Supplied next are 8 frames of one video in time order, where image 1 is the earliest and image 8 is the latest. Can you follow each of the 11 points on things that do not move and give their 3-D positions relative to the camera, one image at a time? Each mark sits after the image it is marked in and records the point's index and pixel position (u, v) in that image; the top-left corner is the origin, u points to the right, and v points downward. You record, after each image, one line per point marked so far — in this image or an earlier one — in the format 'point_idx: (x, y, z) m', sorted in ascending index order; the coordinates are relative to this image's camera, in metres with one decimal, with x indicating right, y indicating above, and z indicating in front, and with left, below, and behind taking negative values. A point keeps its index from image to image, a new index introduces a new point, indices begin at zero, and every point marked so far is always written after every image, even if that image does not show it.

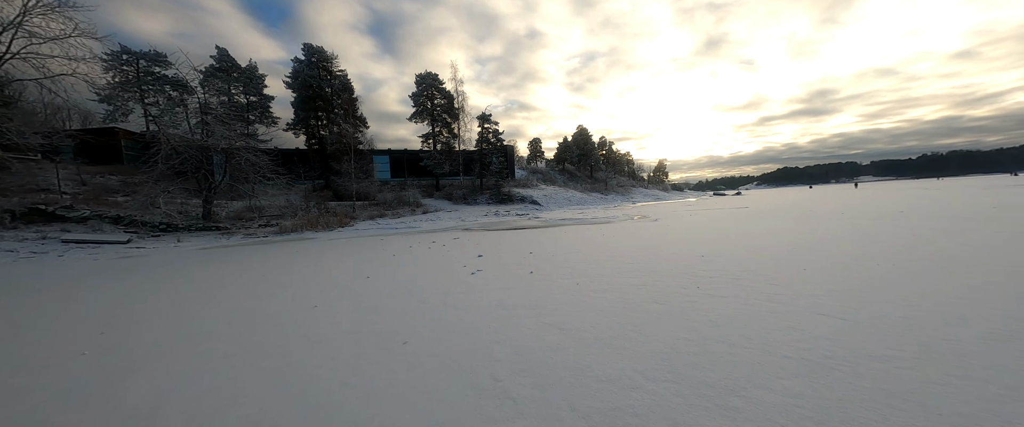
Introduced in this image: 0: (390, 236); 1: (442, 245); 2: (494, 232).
0: (-5.2, -1.0, +14.7) m
1: (-2.6, -1.2, +13.2) m
2: (-0.7, -0.8, +14.8) m
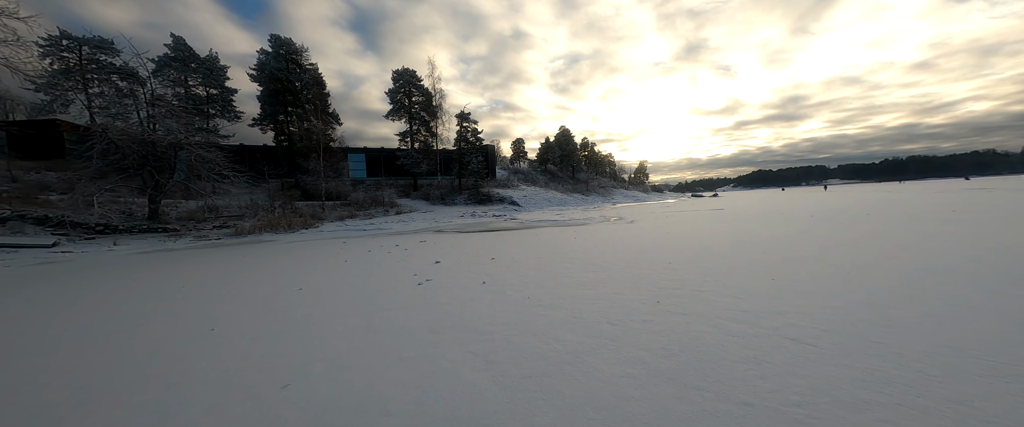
0: (-6.3, -1.0, +13.9) m
1: (-3.7, -1.2, +12.5) m
2: (-1.8, -0.8, +14.3) m
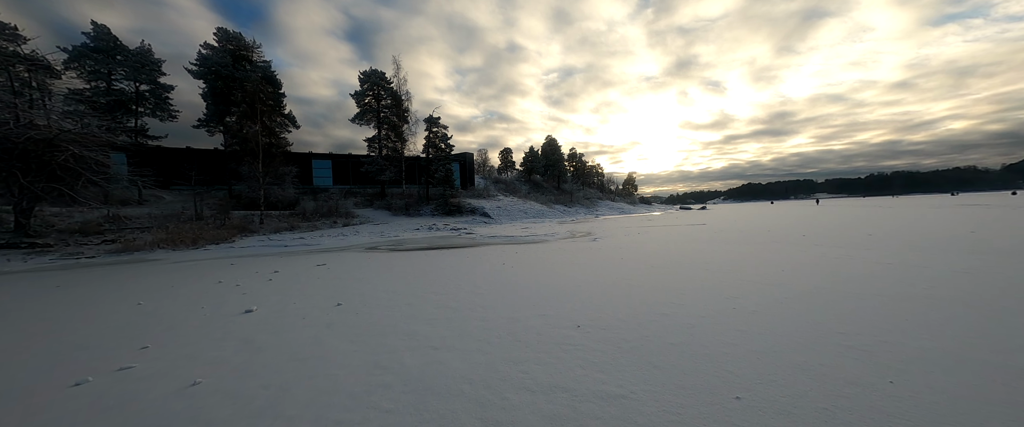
0: (-8.3, -1.4, +11.6) m
1: (-5.6, -1.7, +10.3) m
2: (-3.8, -1.4, +12.1) m
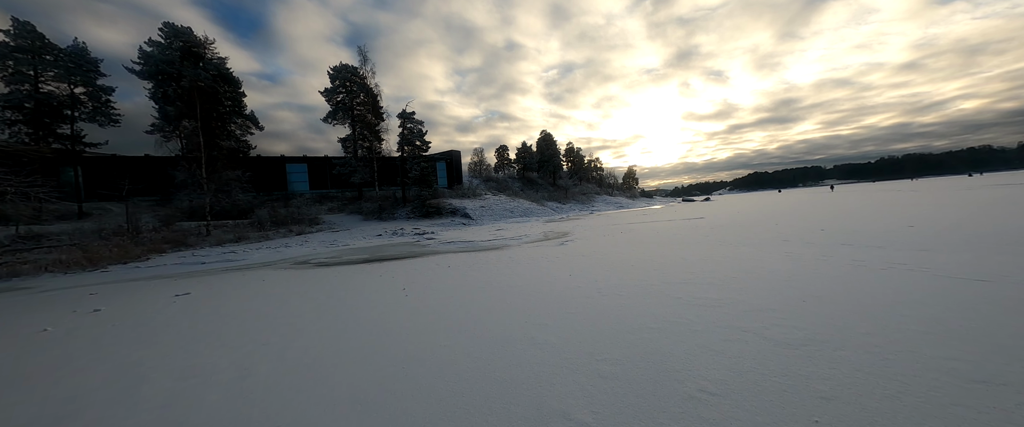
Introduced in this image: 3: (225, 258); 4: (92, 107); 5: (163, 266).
0: (-9.6, -1.8, +9.6) m
1: (-6.9, -1.9, +8.3) m
2: (-5.1, -1.5, +10.0) m
3: (-9.7, -1.5, +11.6) m
4: (-22.9, +5.8, +18.7) m
5: (-10.9, -1.6, +10.7) m
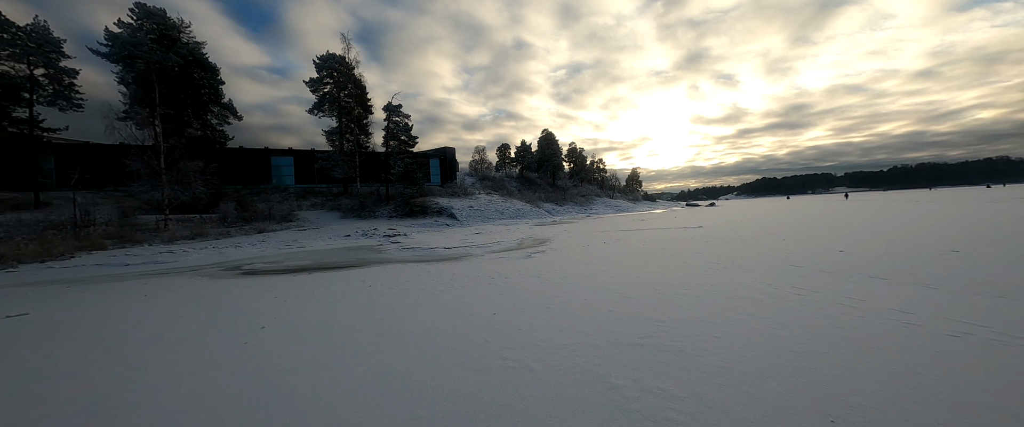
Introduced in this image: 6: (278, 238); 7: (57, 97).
0: (-10.5, -1.7, +8.4) m
1: (-7.9, -1.9, +6.9) m
2: (-6.0, -1.5, +8.7) m
3: (-10.6, -1.3, +10.3) m
4: (-23.5, +6.3, +17.6) m
5: (-11.9, -1.4, +9.4) m
6: (-9.3, -1.0, +13.6) m
7: (-23.4, +6.0, +17.7) m
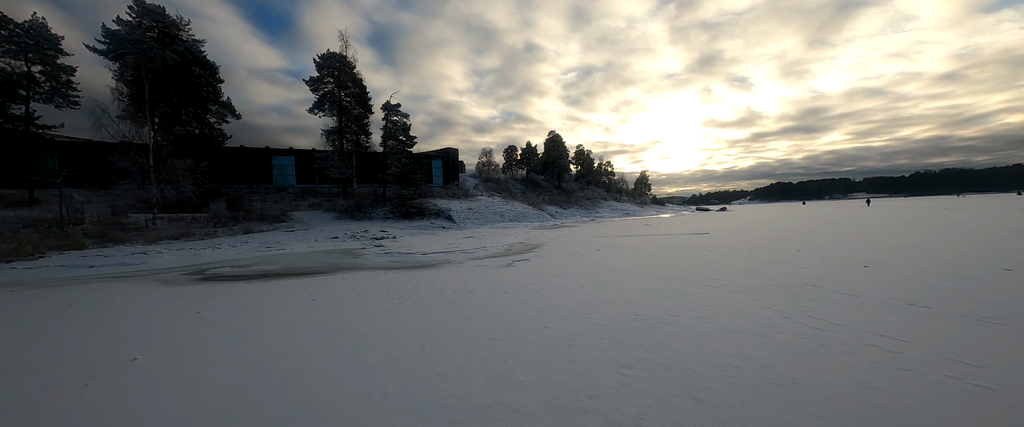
0: (-11.0, -1.6, +7.9) m
1: (-8.4, -1.9, +6.4) m
2: (-6.4, -1.5, +8.1) m
3: (-11.0, -1.3, +9.9) m
4: (-23.6, +6.4, +17.5) m
5: (-12.3, -1.4, +9.0) m
6: (-9.6, -1.0, +13.1) m
7: (-23.5, +6.1, +17.6) m
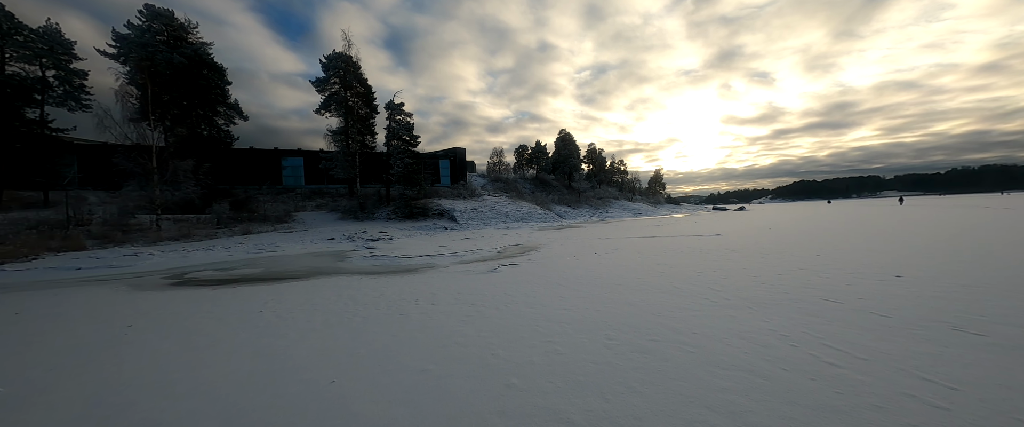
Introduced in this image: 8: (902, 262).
0: (-11.2, -1.7, +7.8) m
1: (-8.7, -1.9, +6.2) m
2: (-6.7, -1.6, +7.8) m
3: (-11.2, -1.3, +9.8) m
4: (-23.4, +6.4, +17.9) m
5: (-12.5, -1.4, +9.0) m
6: (-9.6, -1.0, +12.9) m
7: (-23.3, +6.0, +18.0) m
8: (+7.7, -1.1, +6.8) m
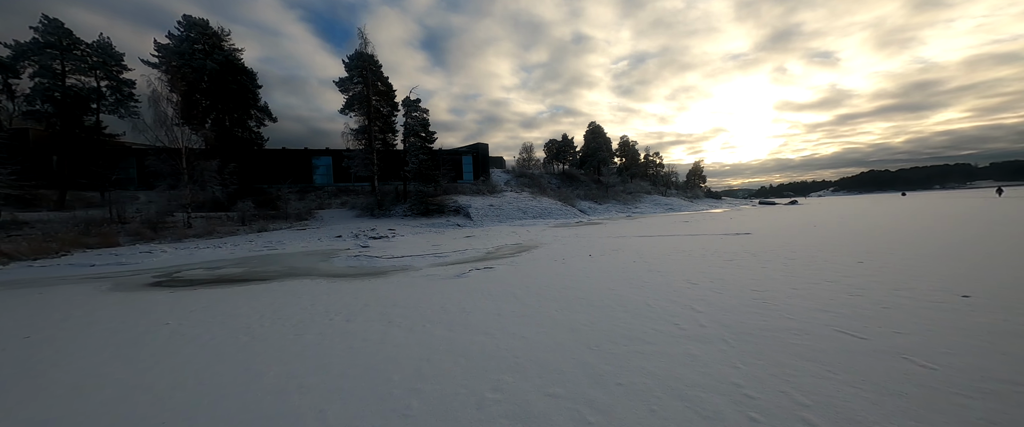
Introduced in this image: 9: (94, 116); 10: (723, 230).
0: (-11.6, -1.7, +8.3) m
1: (-9.2, -1.9, +6.4) m
2: (-7.1, -1.6, +7.8) m
3: (-11.3, -1.3, +10.2) m
4: (-22.7, +6.5, +19.6) m
5: (-12.7, -1.4, +9.6) m
6: (-9.4, -1.0, +13.2) m
7: (-22.6, +6.1, +19.6) m
8: (+7.1, -1.0, +5.2) m
9: (-23.2, +5.3, +19.1) m
10: (+8.4, -0.7, +13.4) m
